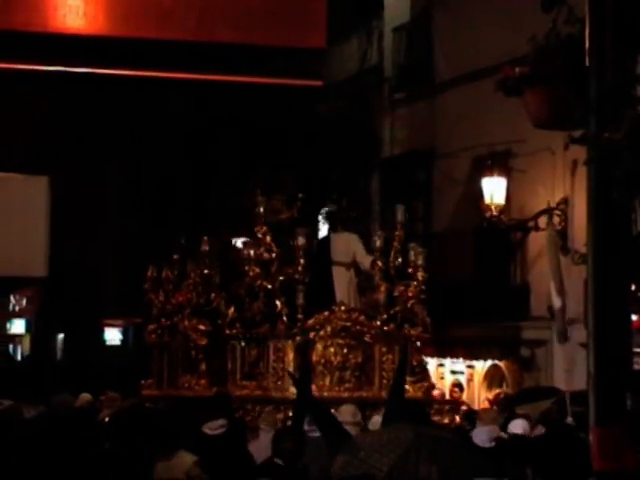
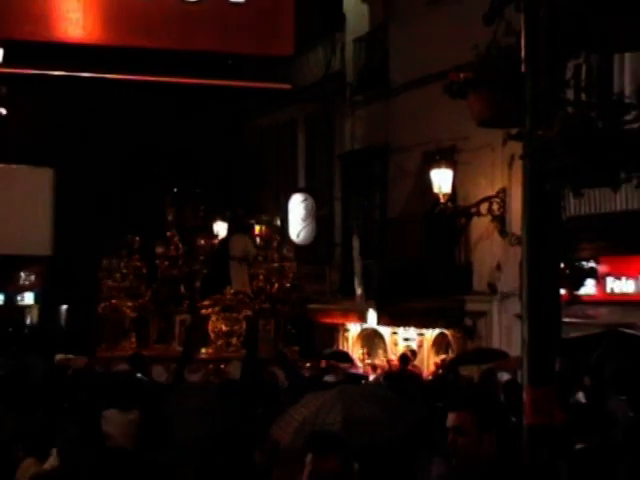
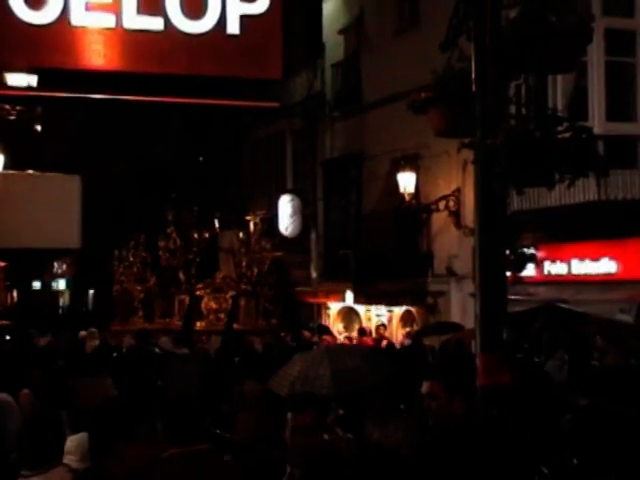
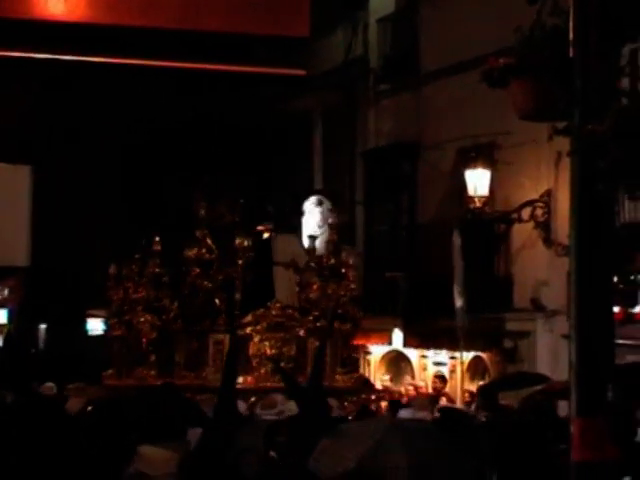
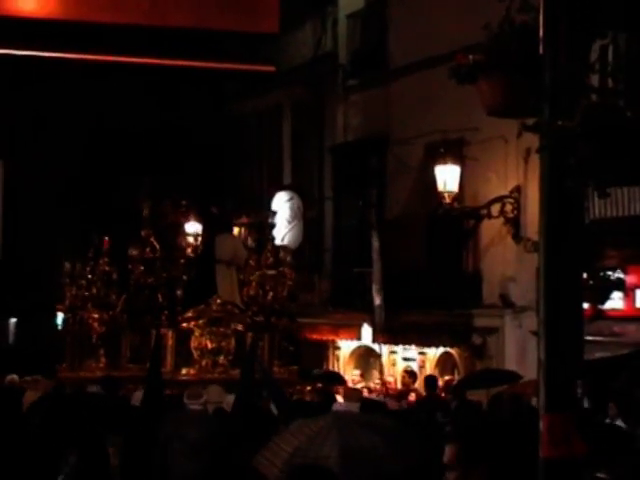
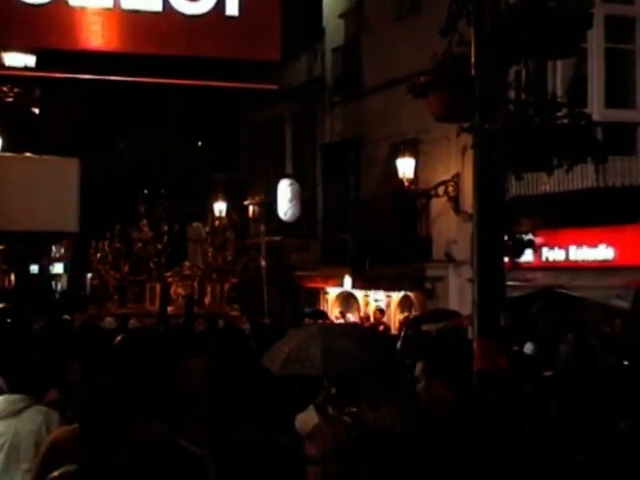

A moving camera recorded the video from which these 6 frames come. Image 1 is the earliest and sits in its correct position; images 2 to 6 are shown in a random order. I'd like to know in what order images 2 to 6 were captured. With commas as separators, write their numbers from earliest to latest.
4, 5, 2, 3, 6
